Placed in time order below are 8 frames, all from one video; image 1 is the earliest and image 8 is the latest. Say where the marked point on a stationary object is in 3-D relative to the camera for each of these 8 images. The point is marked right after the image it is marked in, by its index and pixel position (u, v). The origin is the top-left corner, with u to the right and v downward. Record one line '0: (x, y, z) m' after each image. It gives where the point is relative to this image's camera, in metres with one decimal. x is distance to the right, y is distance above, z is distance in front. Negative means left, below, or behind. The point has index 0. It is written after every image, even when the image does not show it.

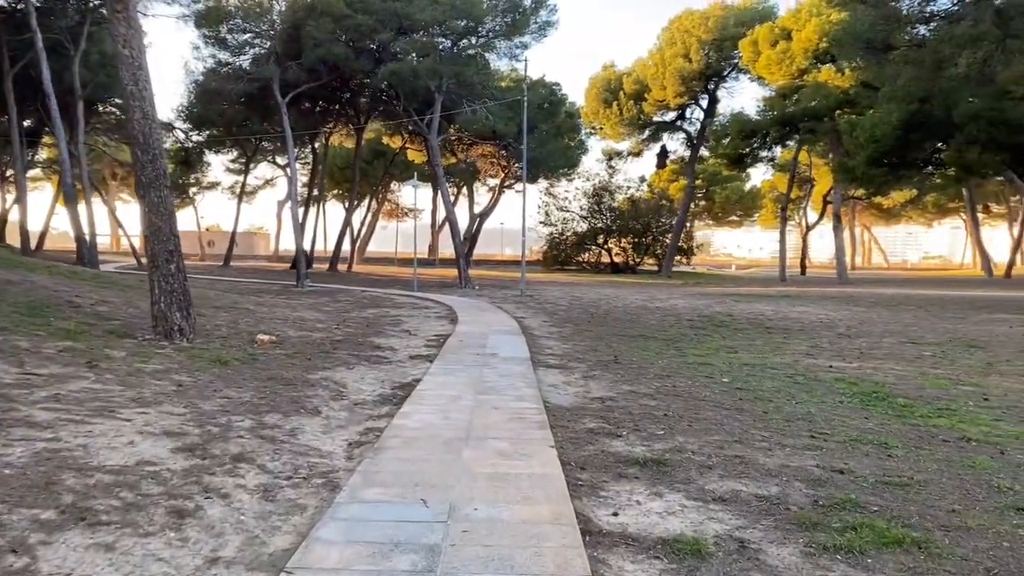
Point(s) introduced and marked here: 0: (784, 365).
0: (+3.0, -0.9, +8.9) m
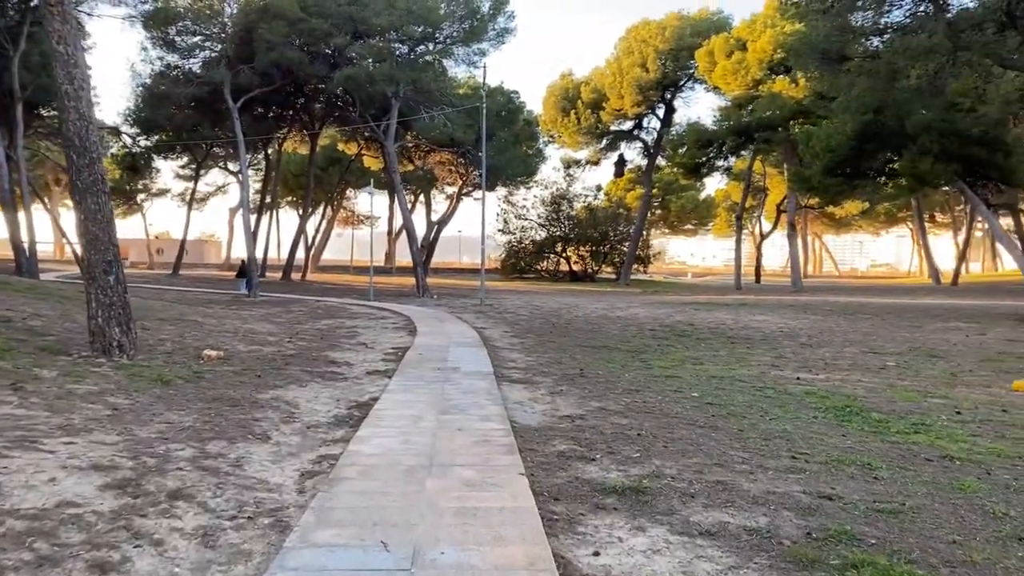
0: (+2.6, -1.0, +8.7) m
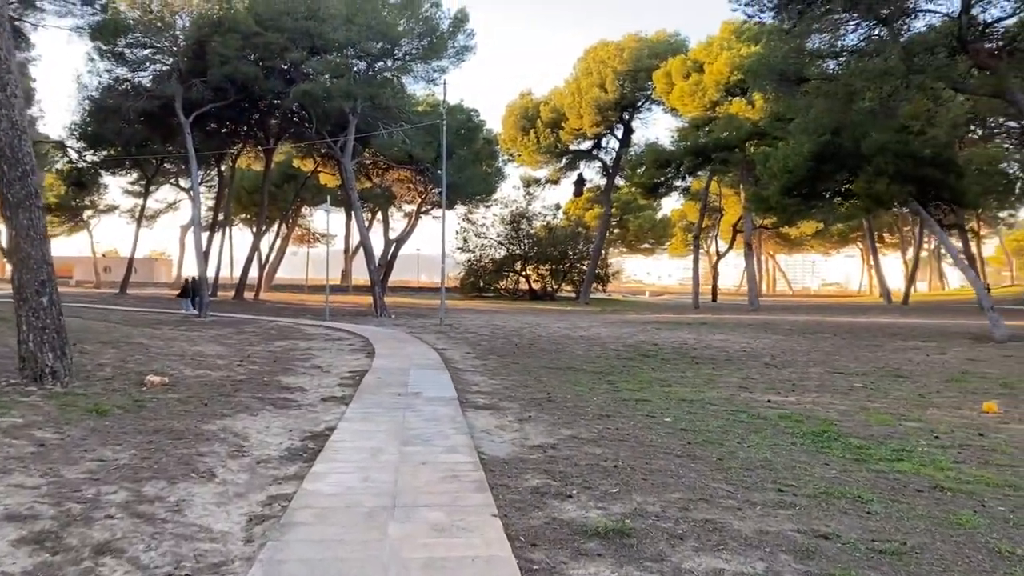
0: (+2.3, -1.2, +8.5) m
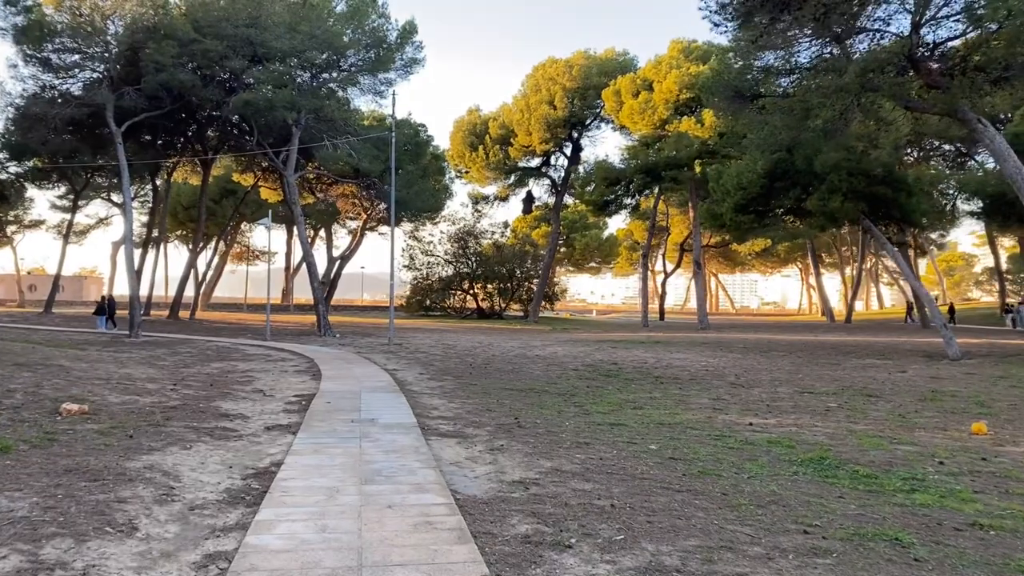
0: (+1.9, -1.4, +7.9) m
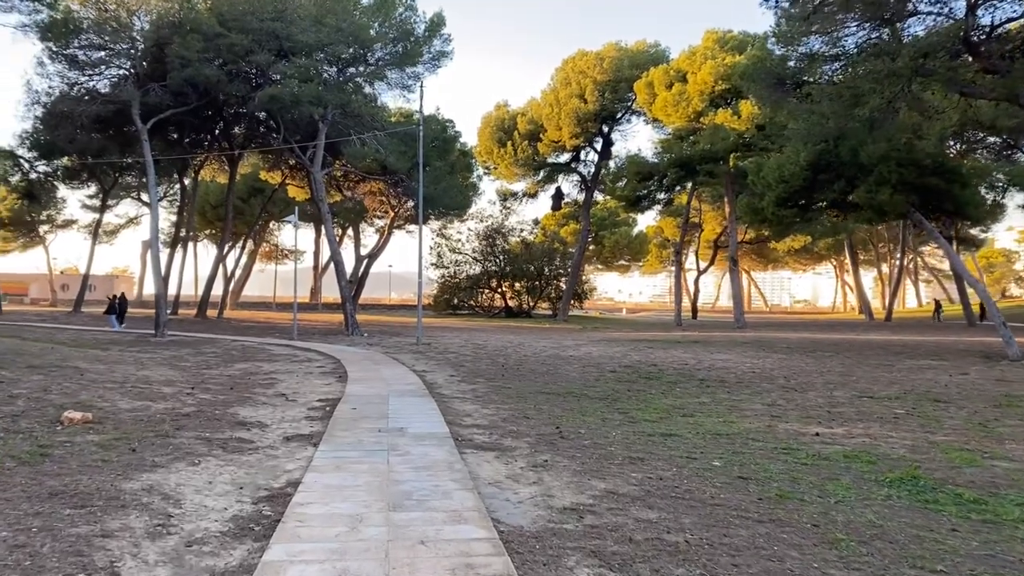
0: (+2.3, -1.3, +7.1) m
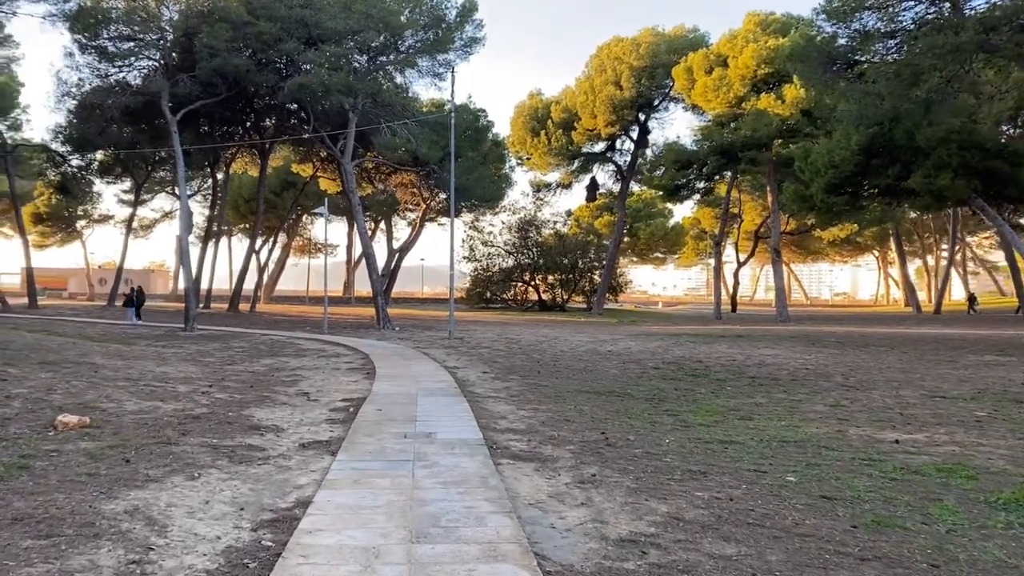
0: (+2.6, -1.2, +6.3) m
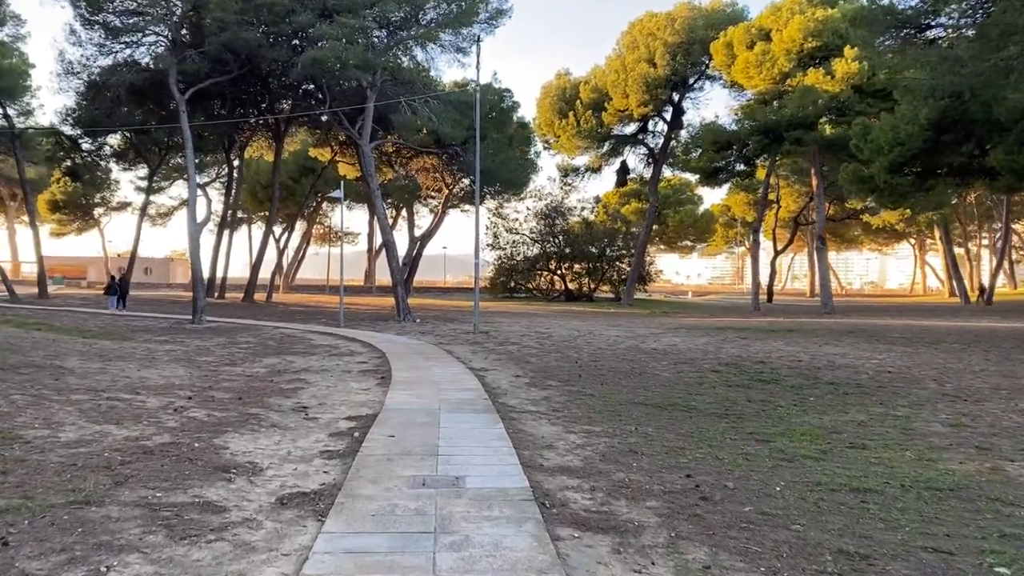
0: (+2.9, -1.2, +4.6) m
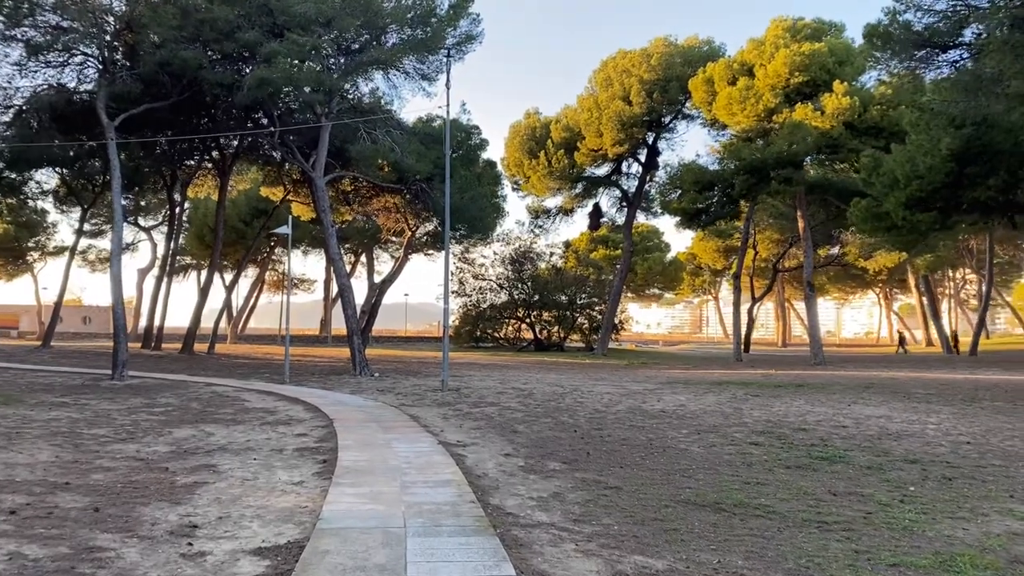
0: (+3.1, -1.4, +2.3) m
